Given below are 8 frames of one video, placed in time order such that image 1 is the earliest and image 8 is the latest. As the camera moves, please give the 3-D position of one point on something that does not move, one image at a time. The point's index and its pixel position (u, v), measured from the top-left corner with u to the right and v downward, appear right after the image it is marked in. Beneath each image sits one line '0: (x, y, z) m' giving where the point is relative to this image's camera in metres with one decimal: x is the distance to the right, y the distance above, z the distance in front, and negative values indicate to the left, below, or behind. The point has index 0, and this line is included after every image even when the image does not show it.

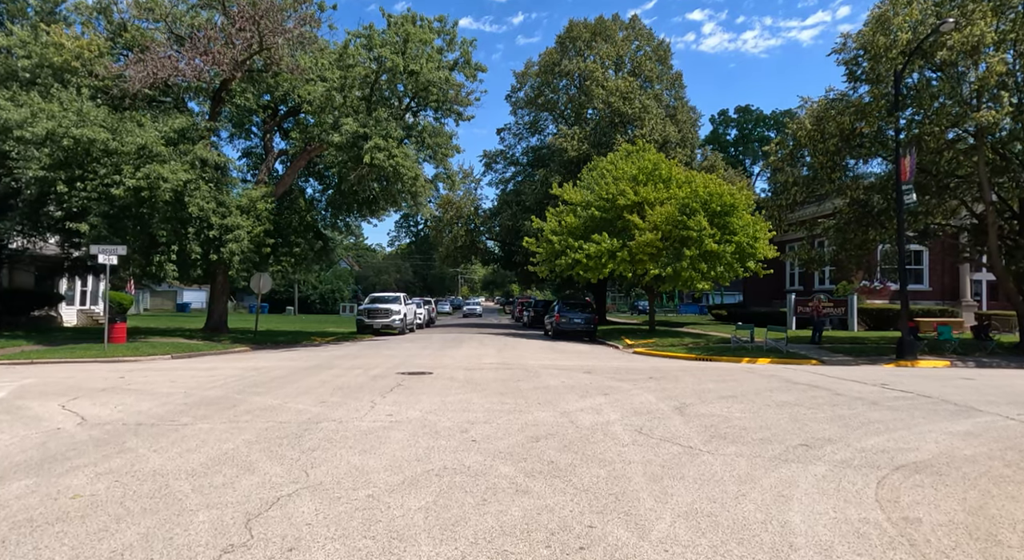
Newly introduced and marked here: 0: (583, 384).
0: (+1.3, -1.8, +11.5) m
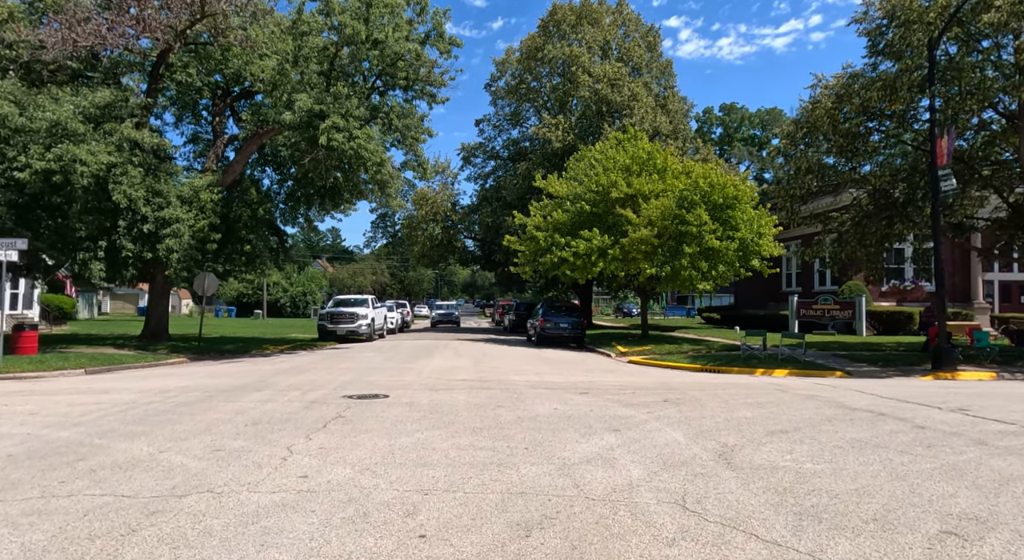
0: (+1.0, -1.8, +8.8) m
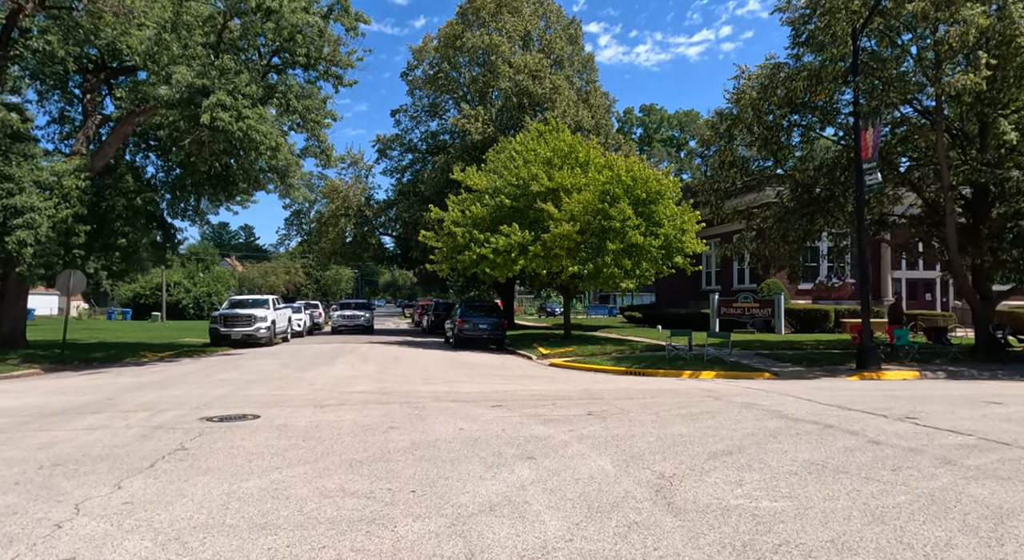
0: (-0.2, -1.7, +7.4) m
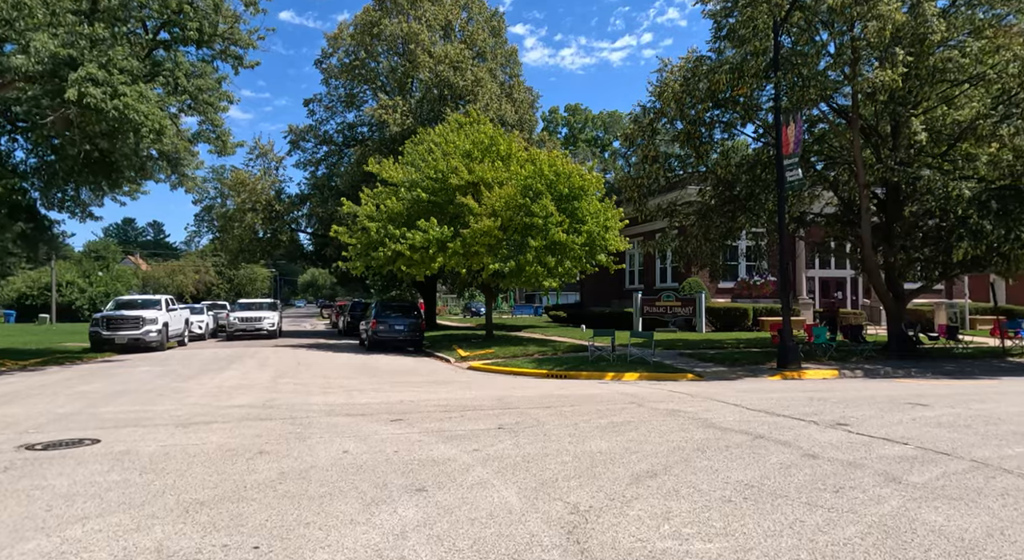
0: (-1.2, -1.7, +6.2) m
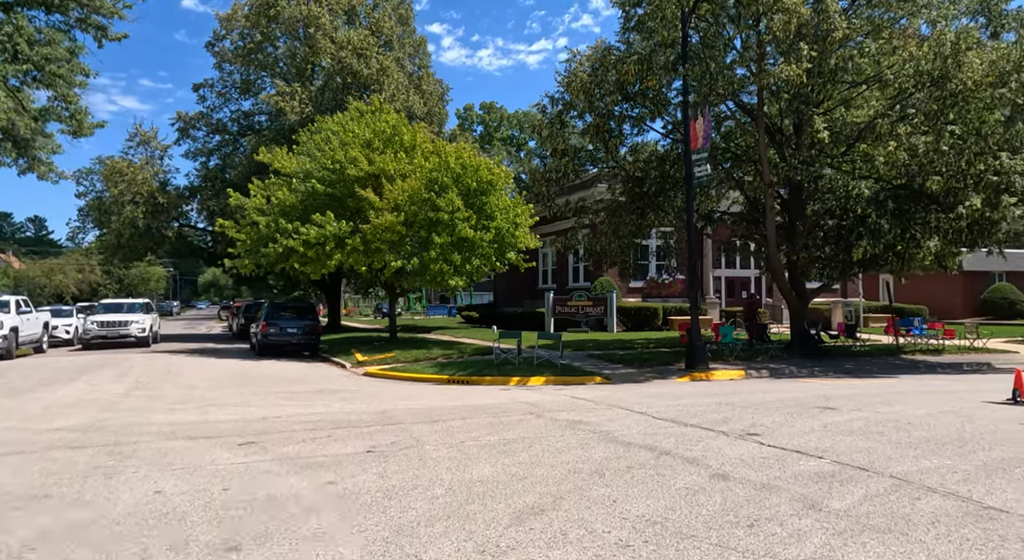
0: (-2.3, -1.6, +4.9) m
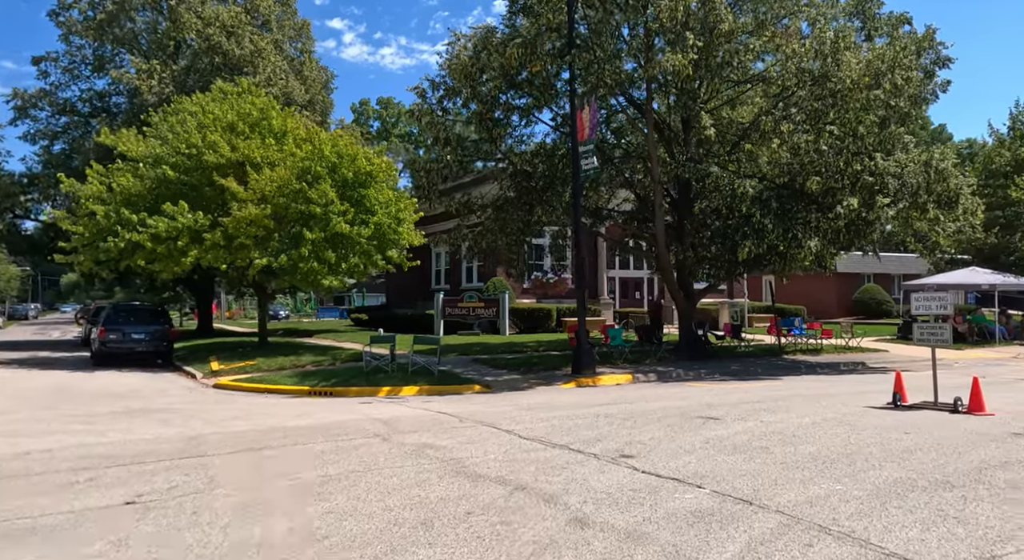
0: (-3.5, -1.6, +3.2) m
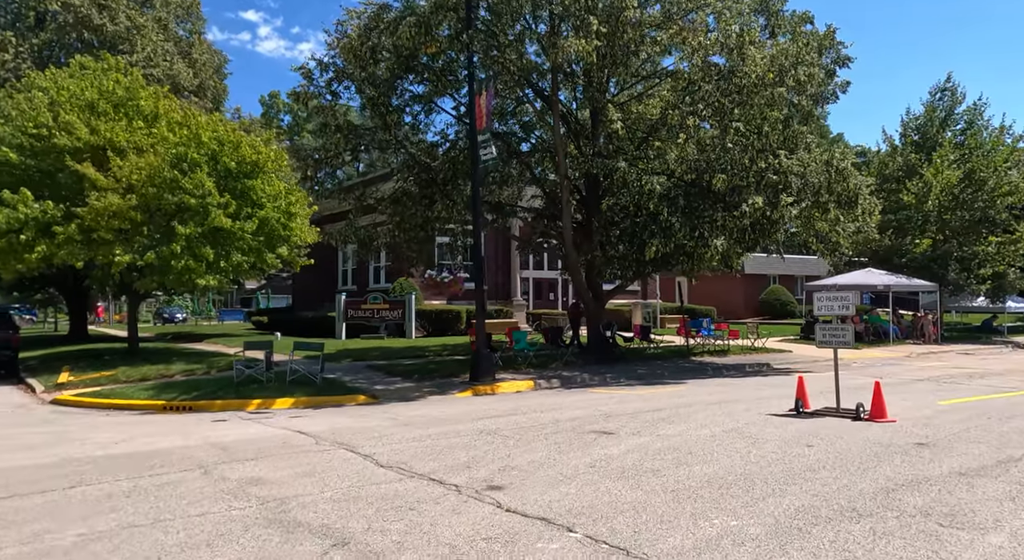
0: (-4.3, -1.6, +1.6) m
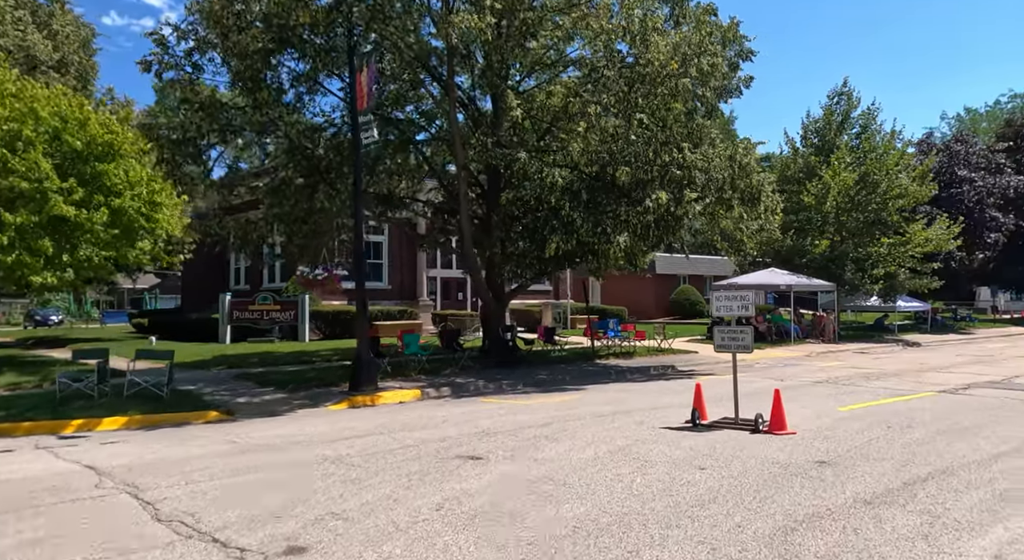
0: (-5.1, -1.5, -0.2) m
